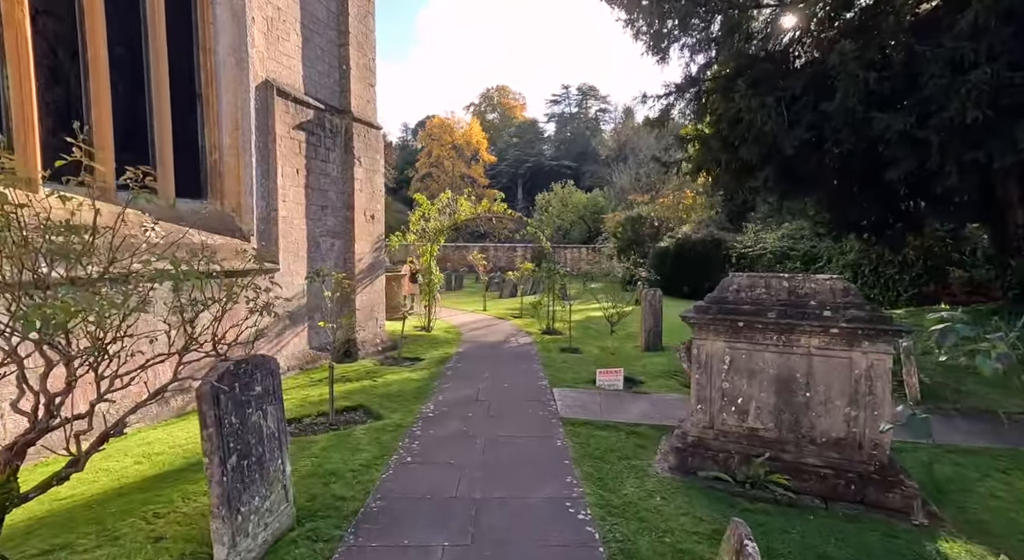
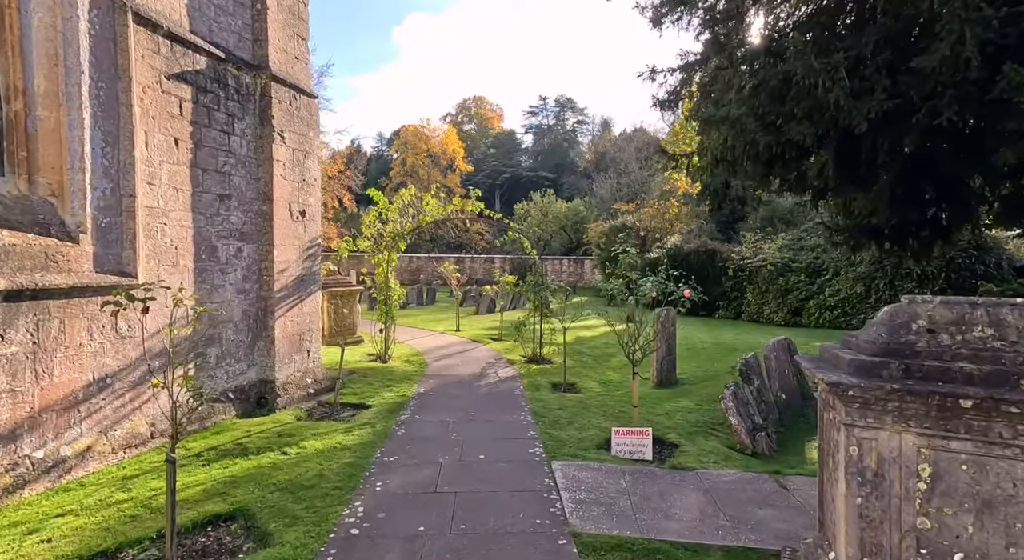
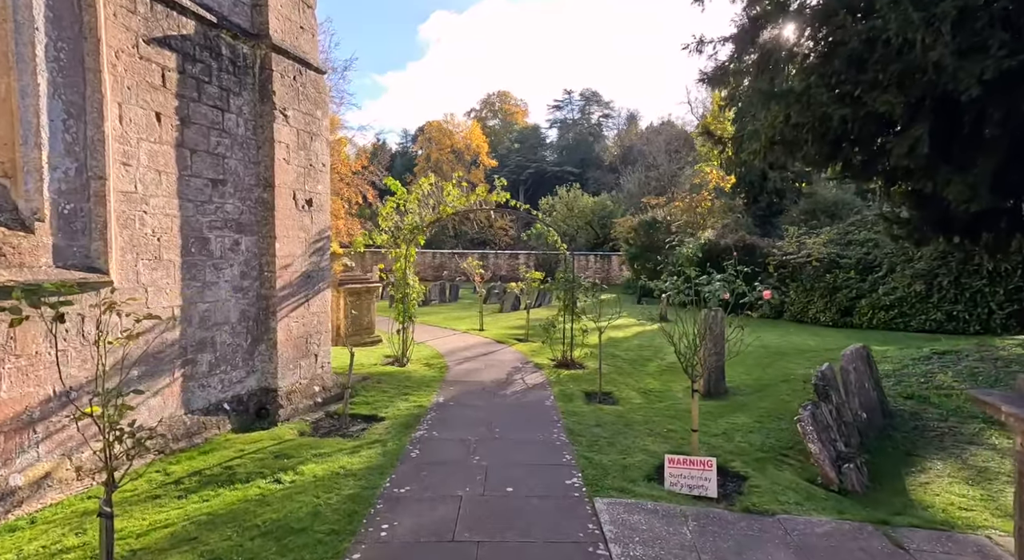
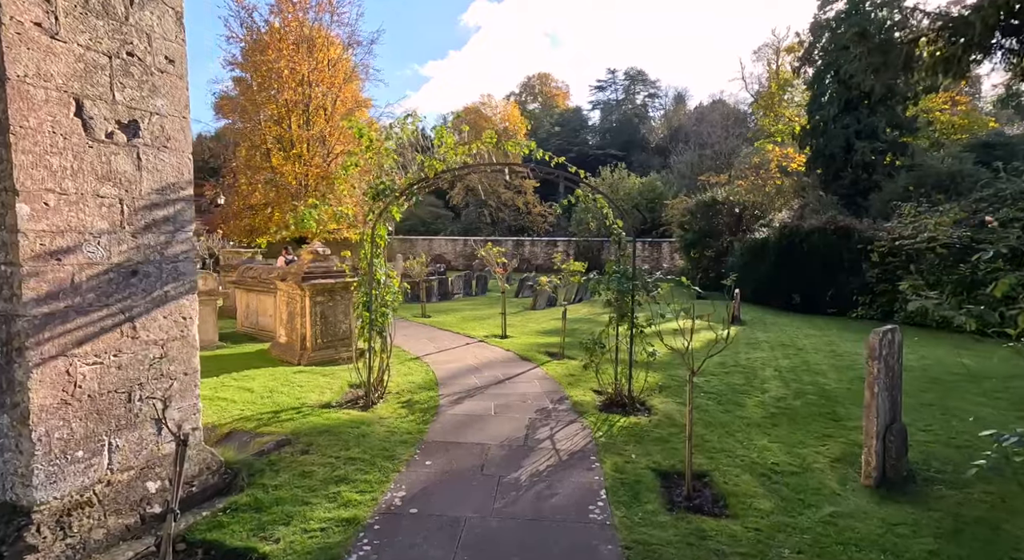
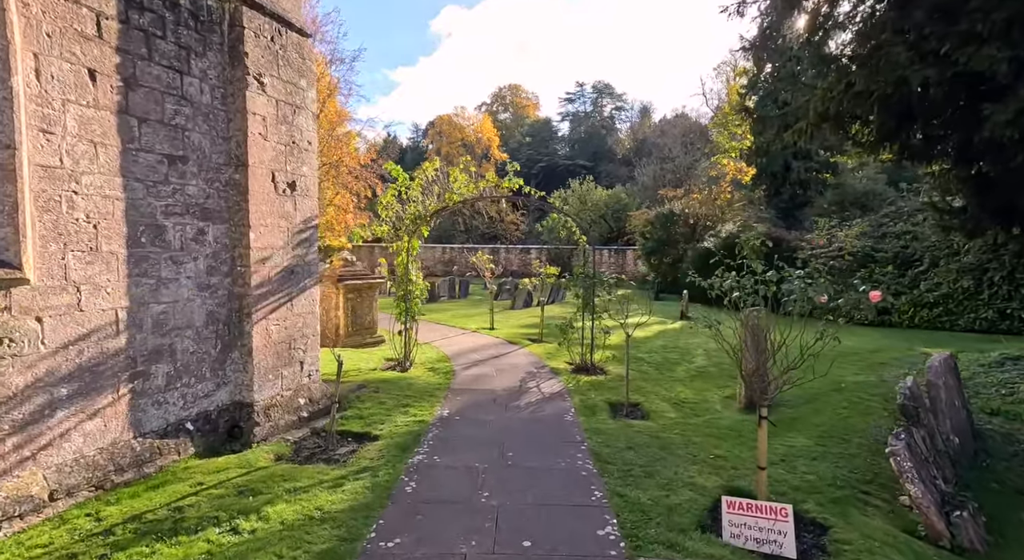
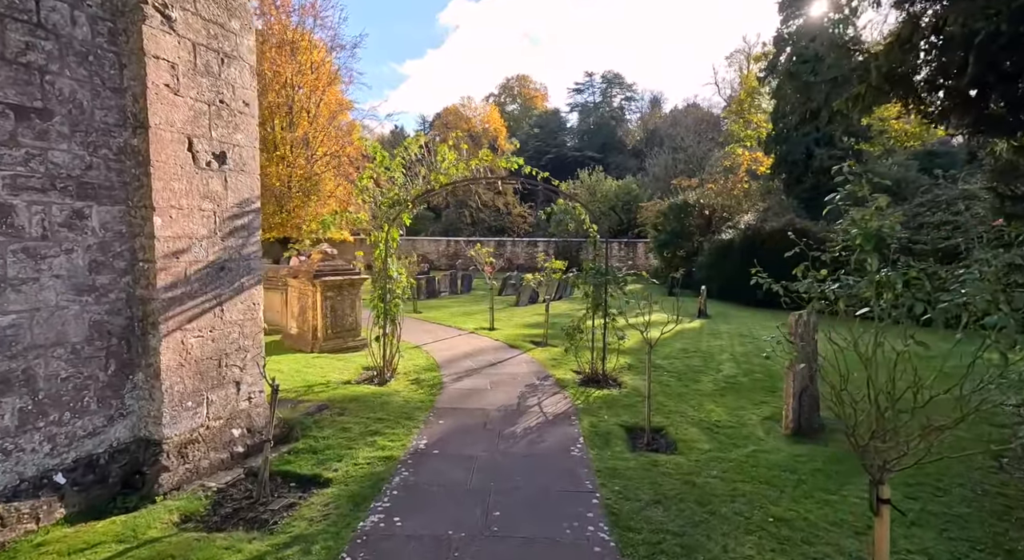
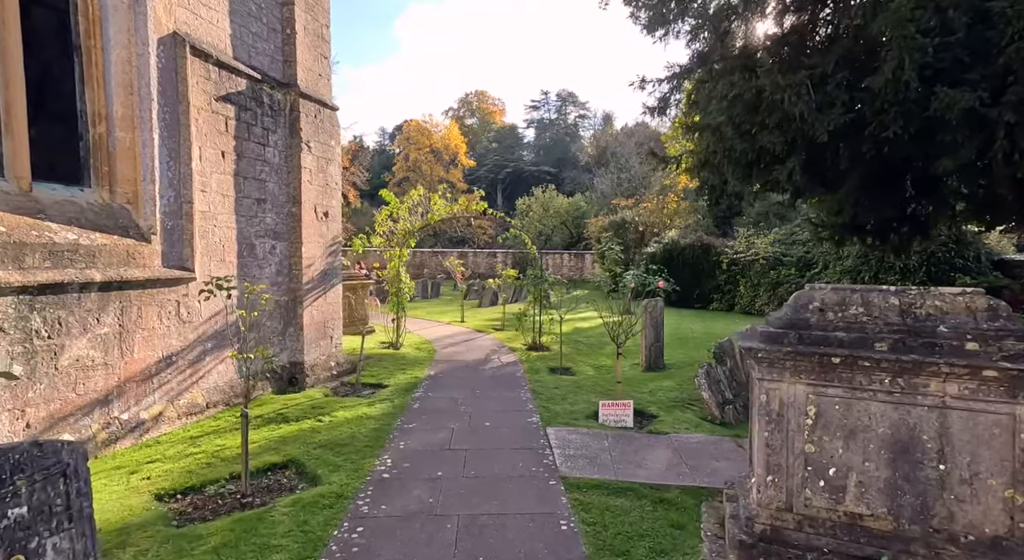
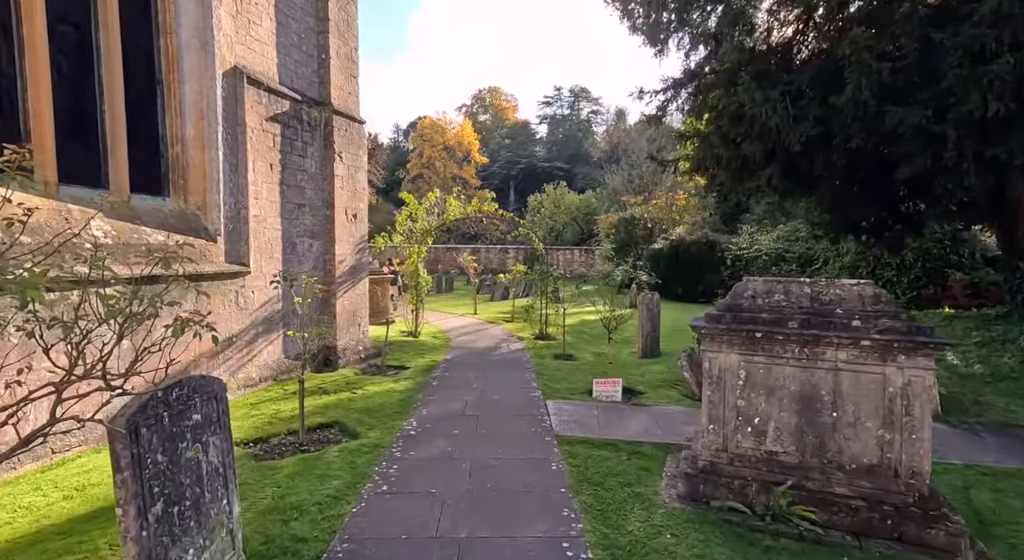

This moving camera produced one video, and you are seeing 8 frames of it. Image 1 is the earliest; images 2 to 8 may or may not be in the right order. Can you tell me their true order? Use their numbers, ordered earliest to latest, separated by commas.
8, 7, 2, 3, 5, 6, 4
